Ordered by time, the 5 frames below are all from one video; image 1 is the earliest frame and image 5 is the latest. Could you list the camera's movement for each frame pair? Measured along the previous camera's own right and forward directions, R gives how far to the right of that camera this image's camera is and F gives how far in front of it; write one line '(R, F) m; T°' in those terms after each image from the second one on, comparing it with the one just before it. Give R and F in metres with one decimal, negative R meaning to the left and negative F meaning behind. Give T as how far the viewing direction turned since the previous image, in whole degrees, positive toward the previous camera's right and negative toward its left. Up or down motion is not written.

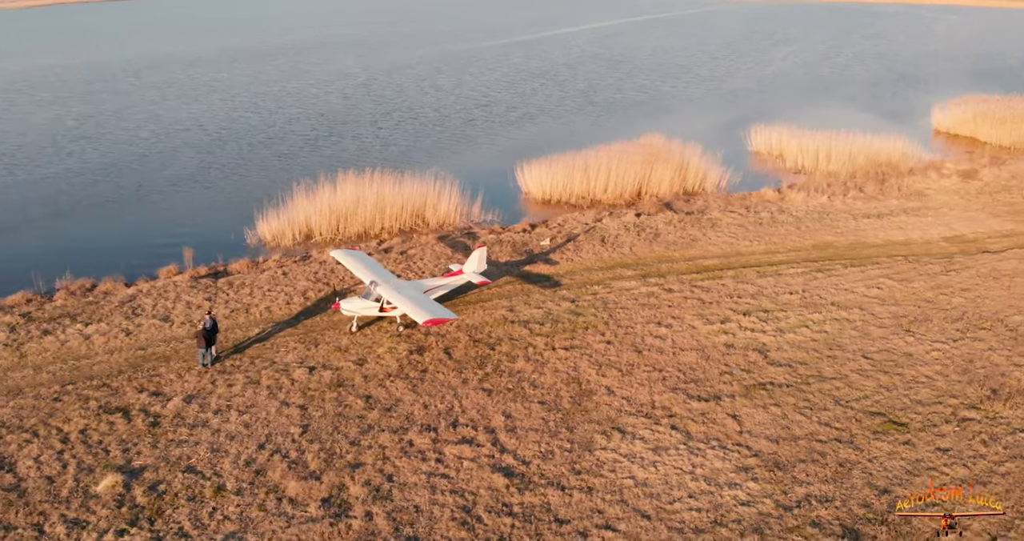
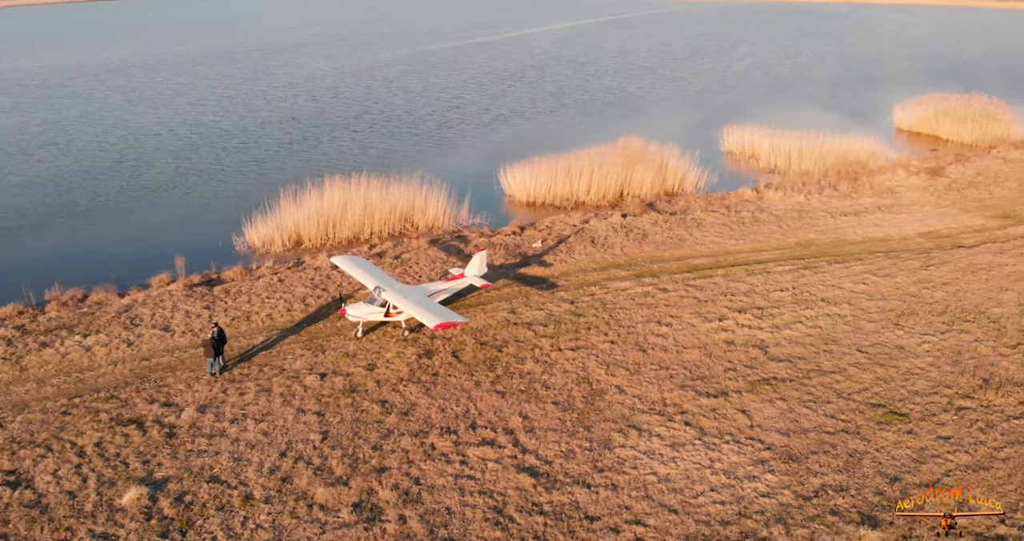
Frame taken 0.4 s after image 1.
(-0.8, -0.1) m; +3°
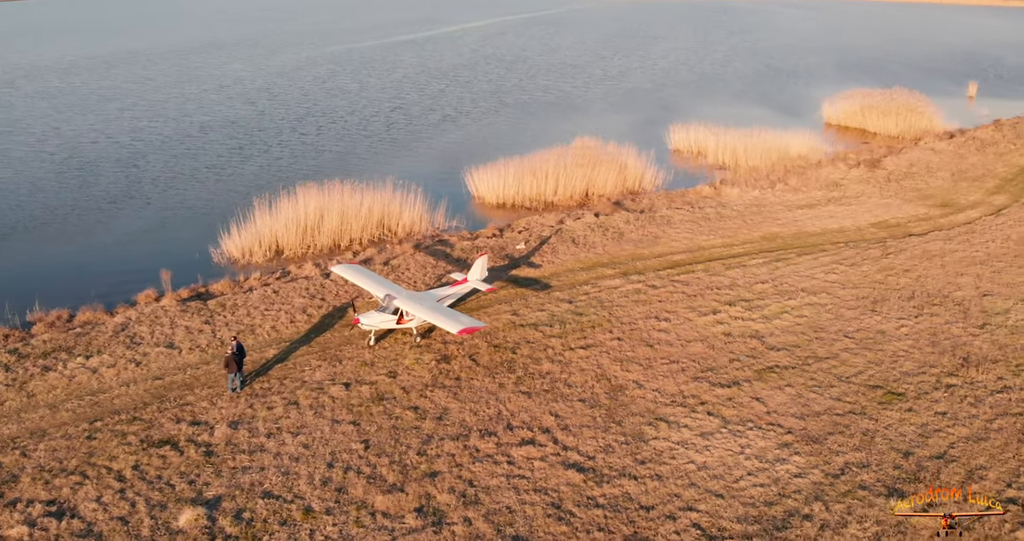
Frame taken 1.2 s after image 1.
(-1.5, -0.2) m; +5°
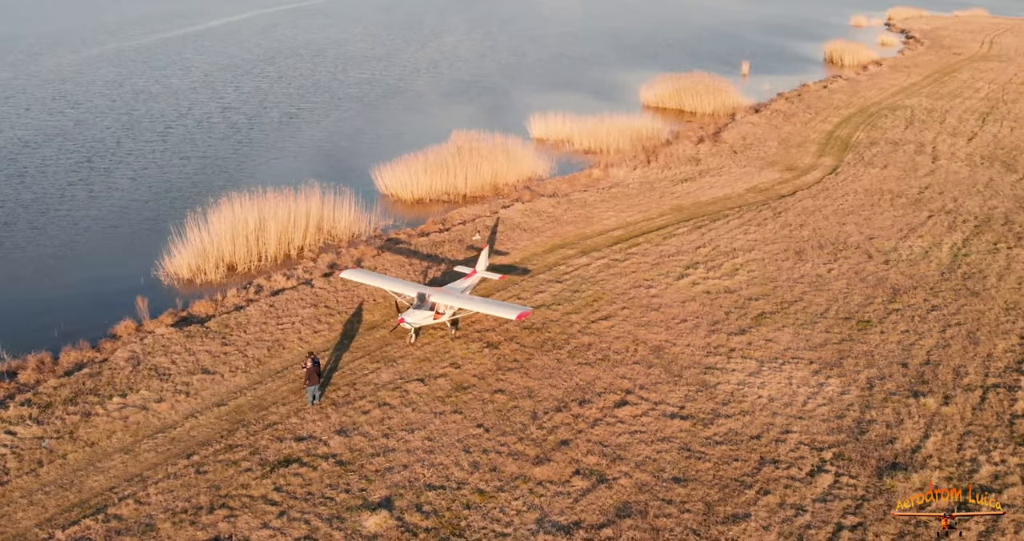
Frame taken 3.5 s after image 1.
(-4.4, -0.2) m; +15°
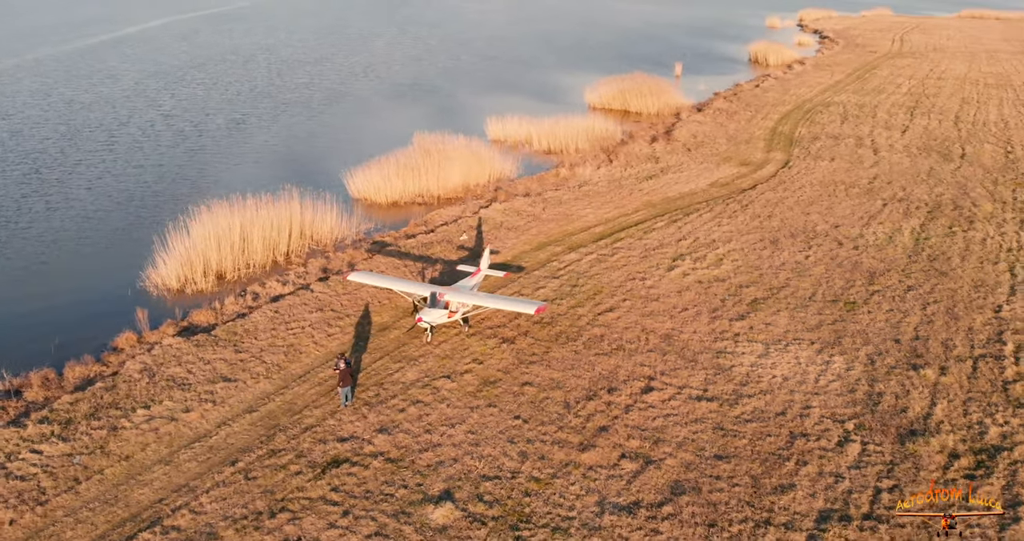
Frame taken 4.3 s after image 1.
(-1.5, -0.2) m; +5°
